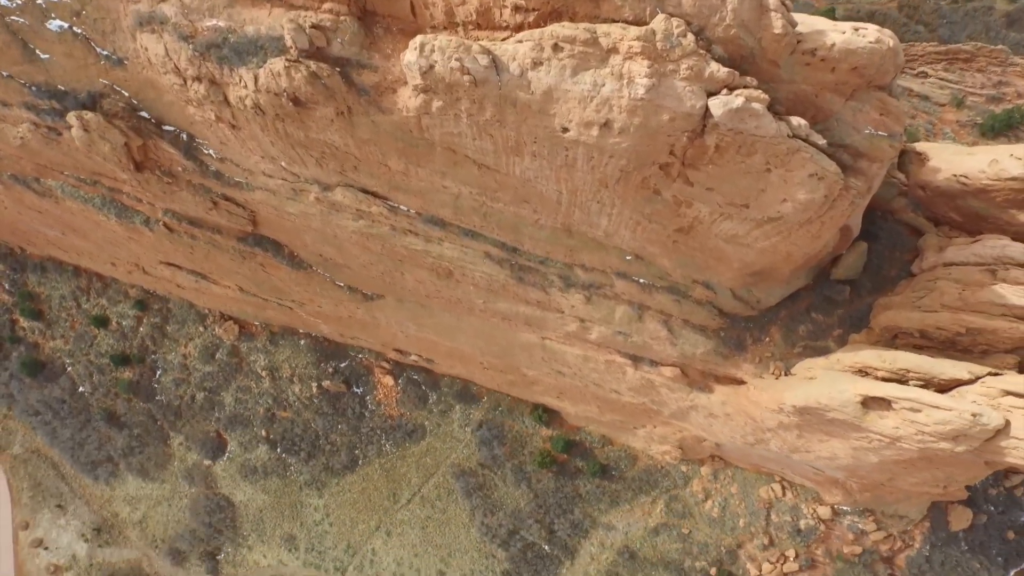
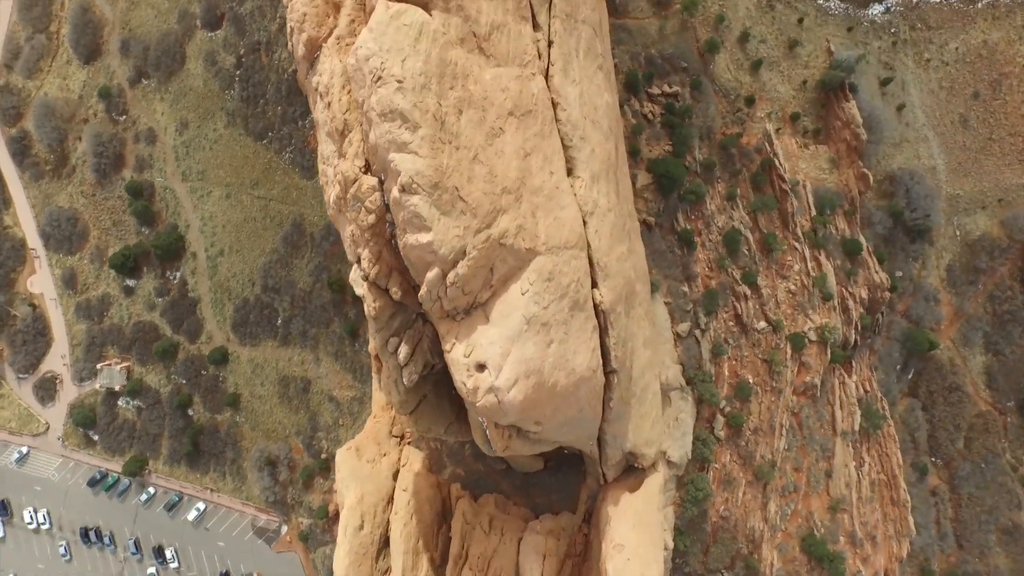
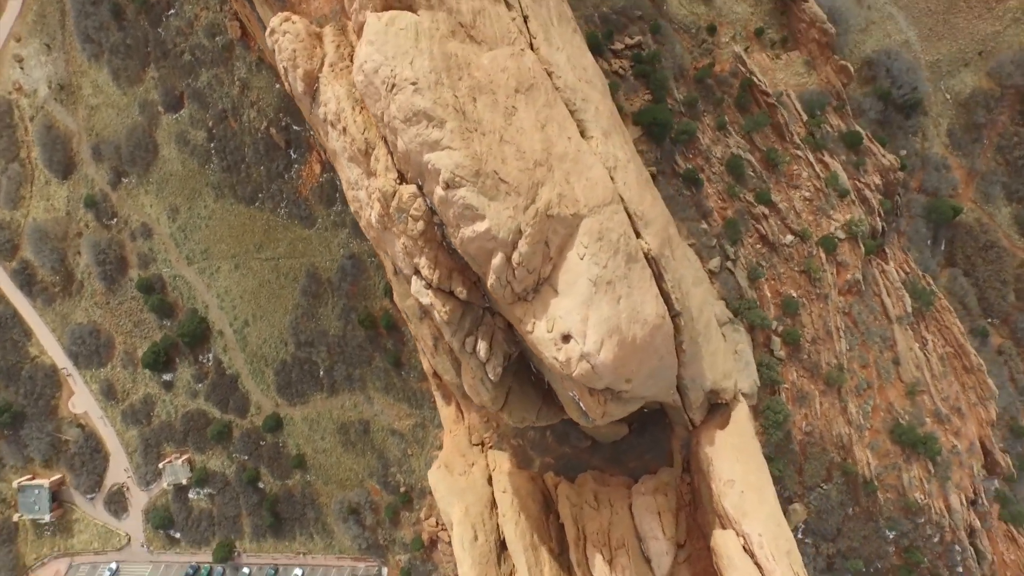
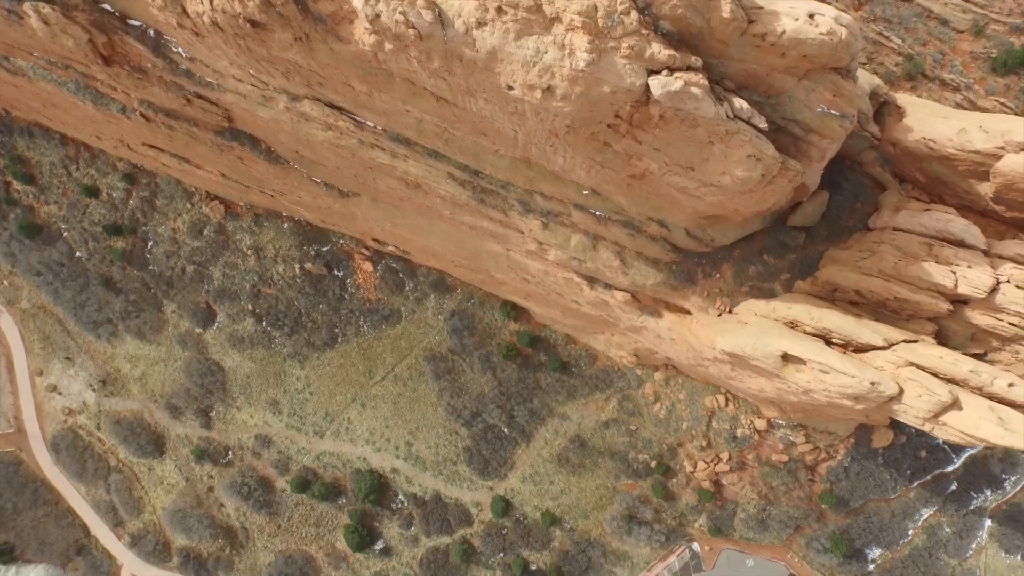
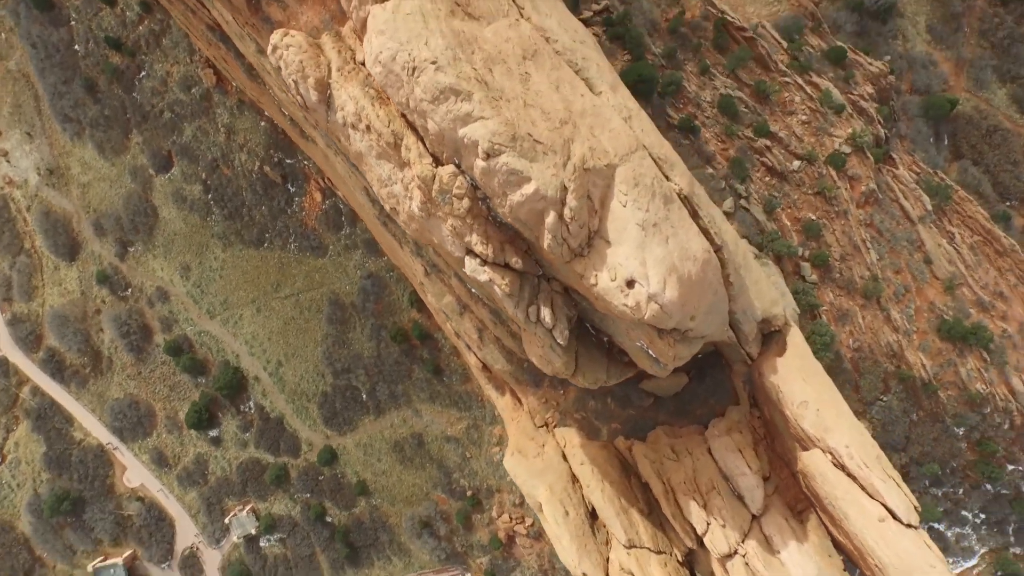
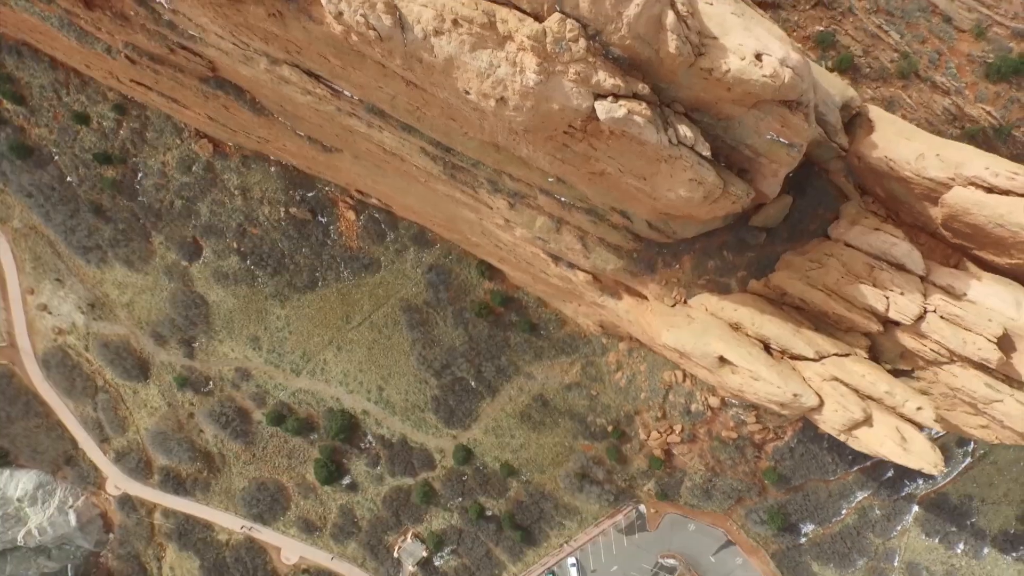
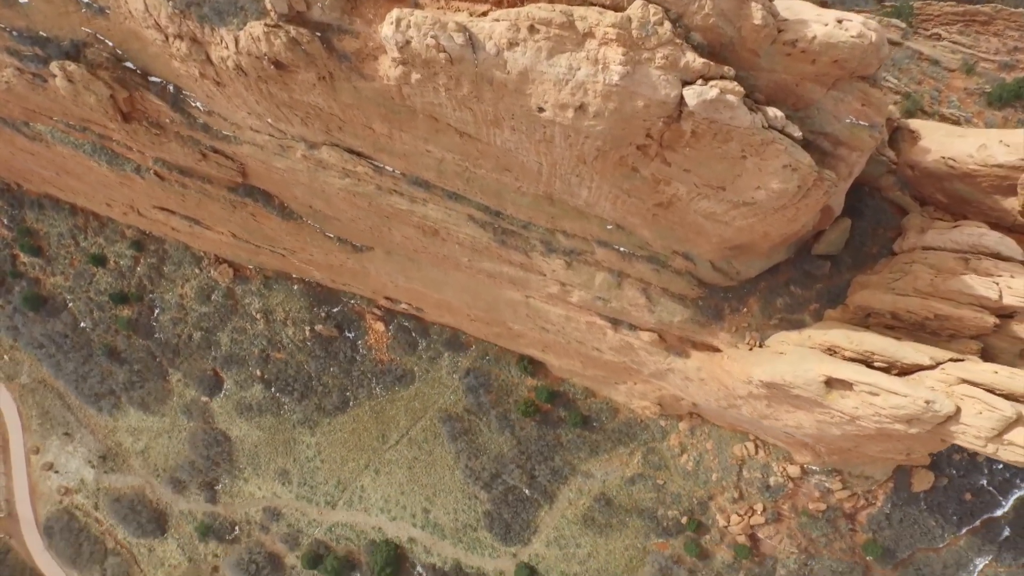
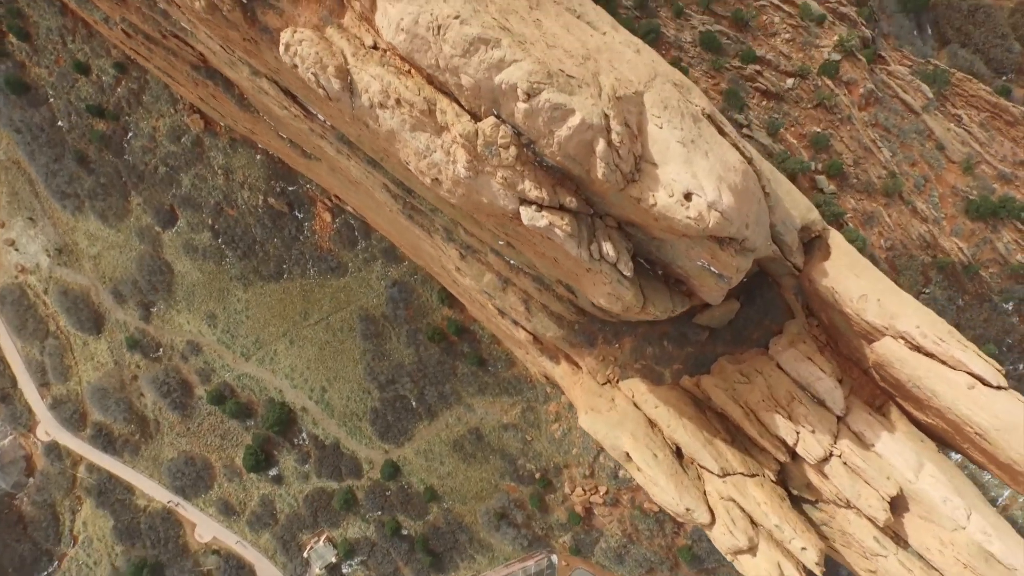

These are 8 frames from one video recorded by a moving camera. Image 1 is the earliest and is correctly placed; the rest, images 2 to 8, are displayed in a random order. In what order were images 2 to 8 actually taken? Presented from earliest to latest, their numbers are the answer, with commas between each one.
7, 4, 6, 8, 5, 3, 2
